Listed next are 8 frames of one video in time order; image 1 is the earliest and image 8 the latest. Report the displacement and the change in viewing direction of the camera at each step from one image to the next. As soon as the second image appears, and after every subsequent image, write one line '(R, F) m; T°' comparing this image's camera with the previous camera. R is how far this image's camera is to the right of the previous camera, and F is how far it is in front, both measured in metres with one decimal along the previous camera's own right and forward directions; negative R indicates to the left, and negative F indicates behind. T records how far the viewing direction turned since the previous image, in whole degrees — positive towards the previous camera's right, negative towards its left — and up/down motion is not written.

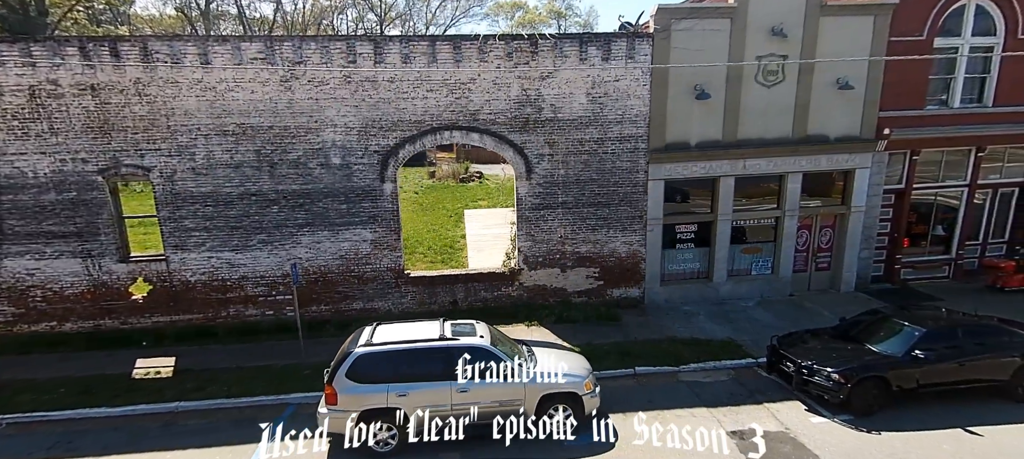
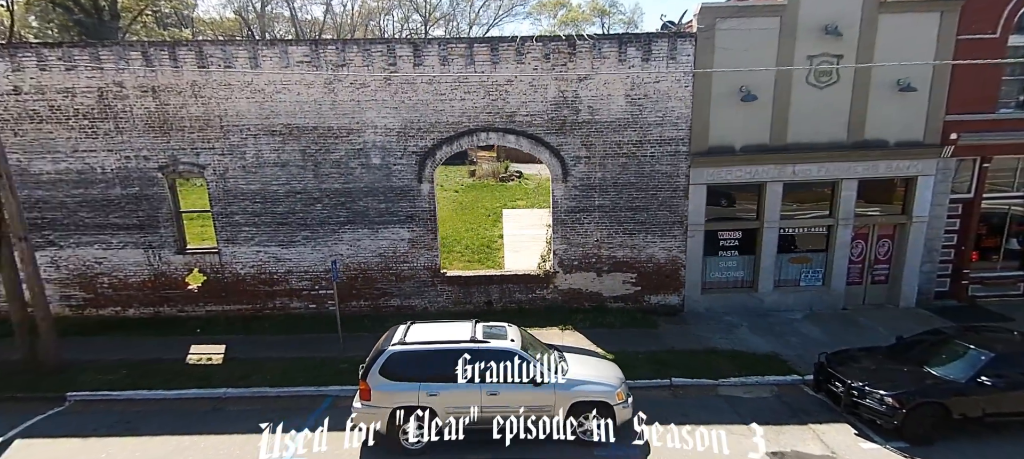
(+0.1, +0.1) m; -5°
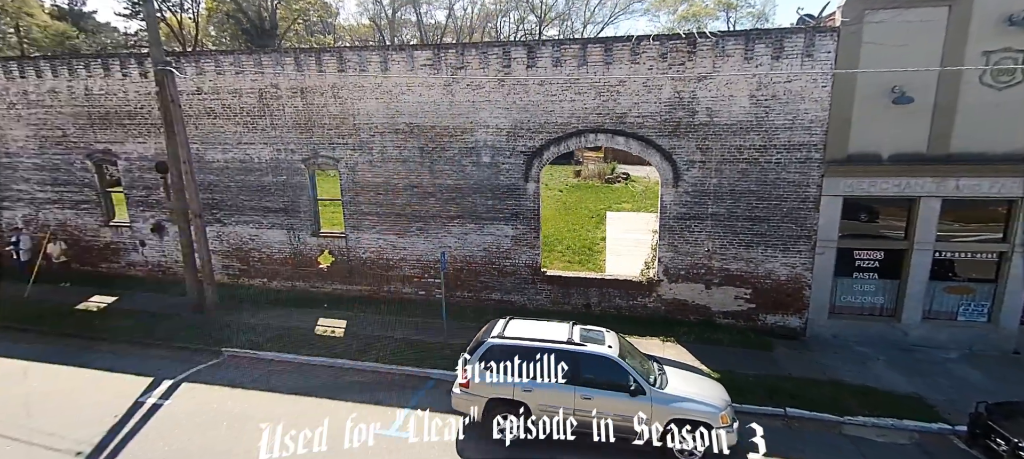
(-0.1, -0.1) m; -12°
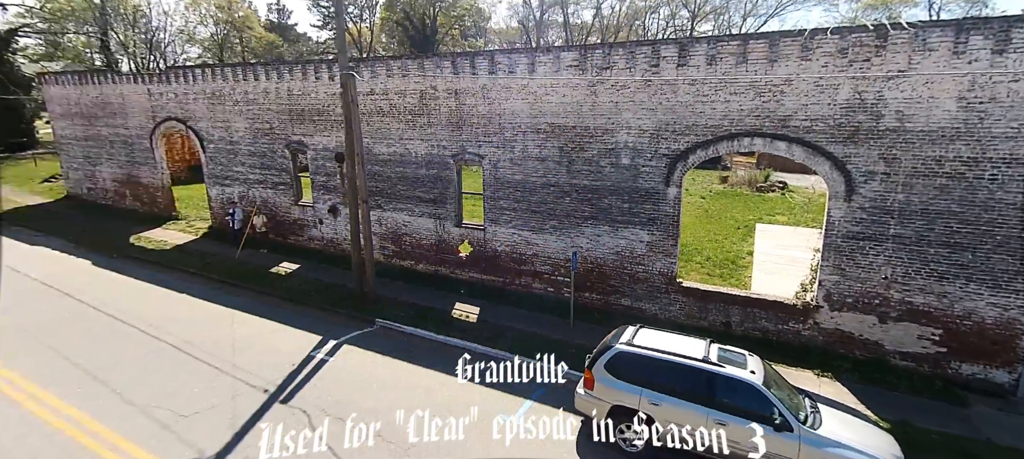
(-0.2, -0.1) m; -15°
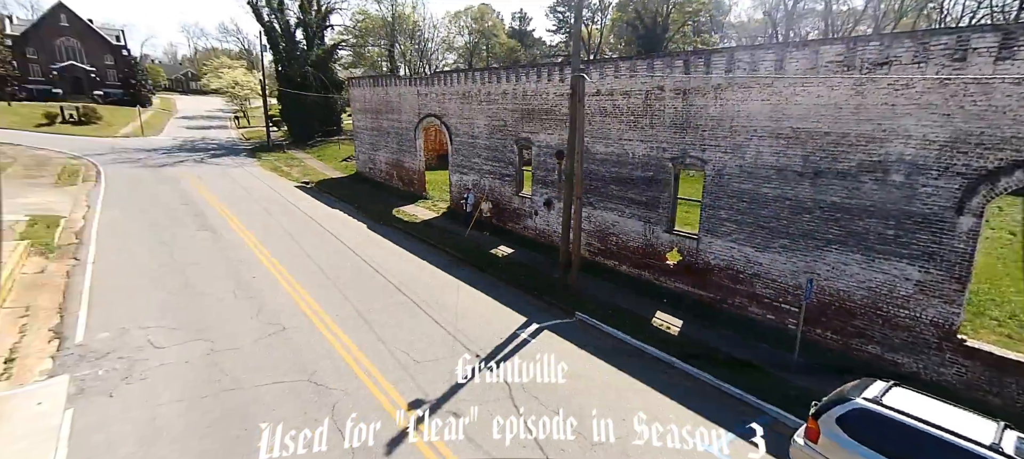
(-0.2, -0.1) m; -24°
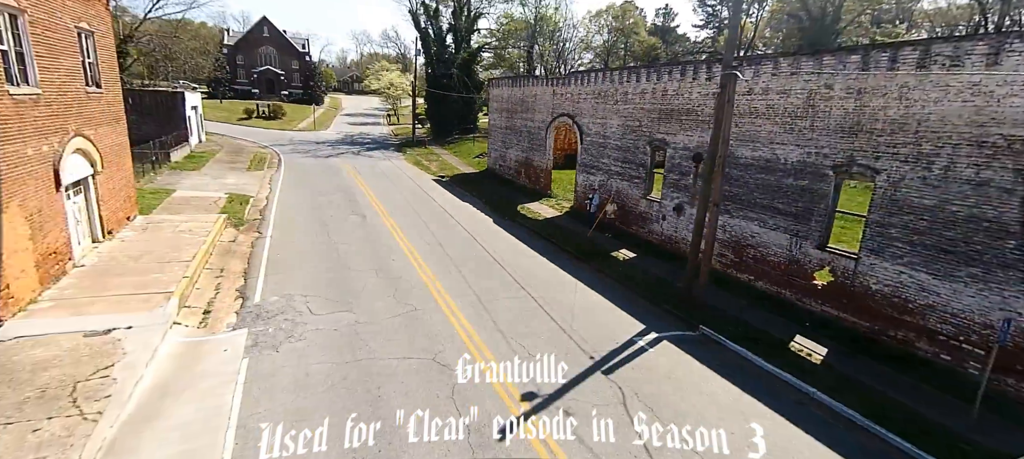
(-0.1, 0.0) m; -15°
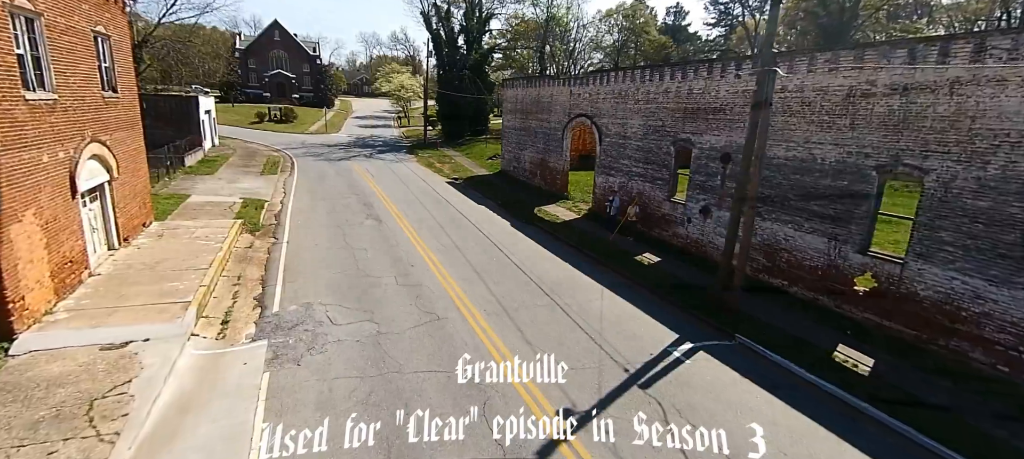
(-0.3, +0.4) m; -1°
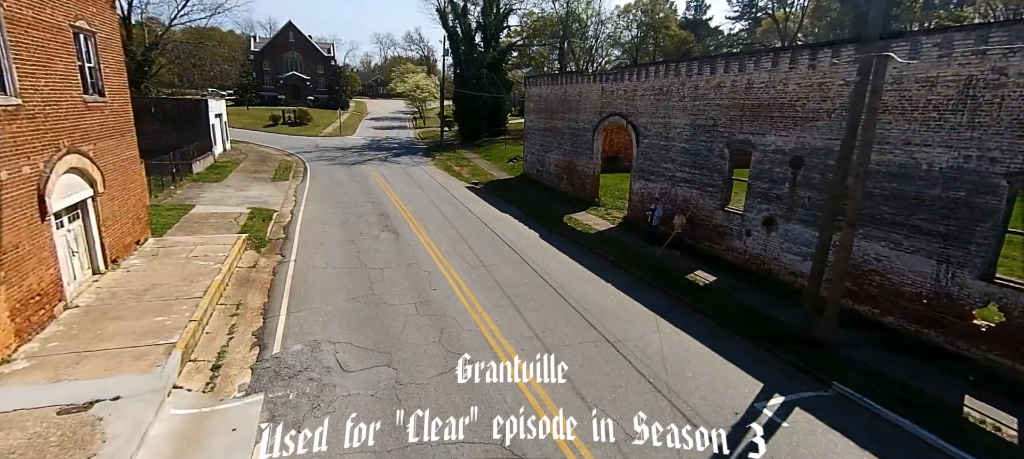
(-0.5, +1.5) m; -2°
